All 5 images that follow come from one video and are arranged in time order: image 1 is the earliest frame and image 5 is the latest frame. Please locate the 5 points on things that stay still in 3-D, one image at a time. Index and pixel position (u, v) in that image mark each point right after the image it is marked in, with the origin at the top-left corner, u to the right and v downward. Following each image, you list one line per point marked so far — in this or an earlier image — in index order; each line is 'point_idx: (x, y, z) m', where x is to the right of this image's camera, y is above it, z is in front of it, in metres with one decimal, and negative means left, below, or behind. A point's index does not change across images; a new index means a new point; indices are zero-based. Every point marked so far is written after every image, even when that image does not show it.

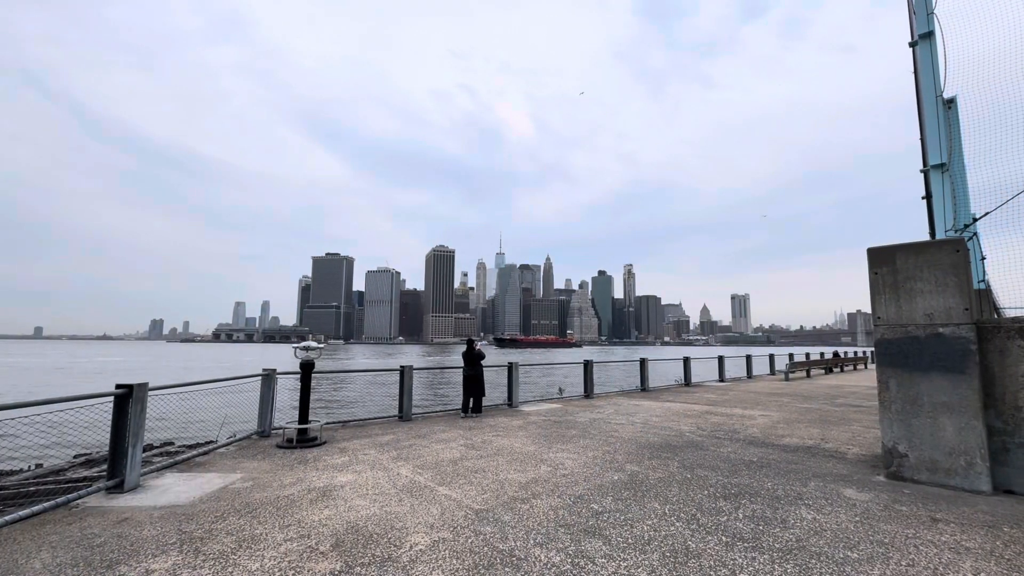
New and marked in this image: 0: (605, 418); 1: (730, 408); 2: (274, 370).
0: (+2.0, -2.8, +10.1) m
1: (+5.5, -3.0, +11.8) m
2: (-4.1, -1.4, +8.0) m
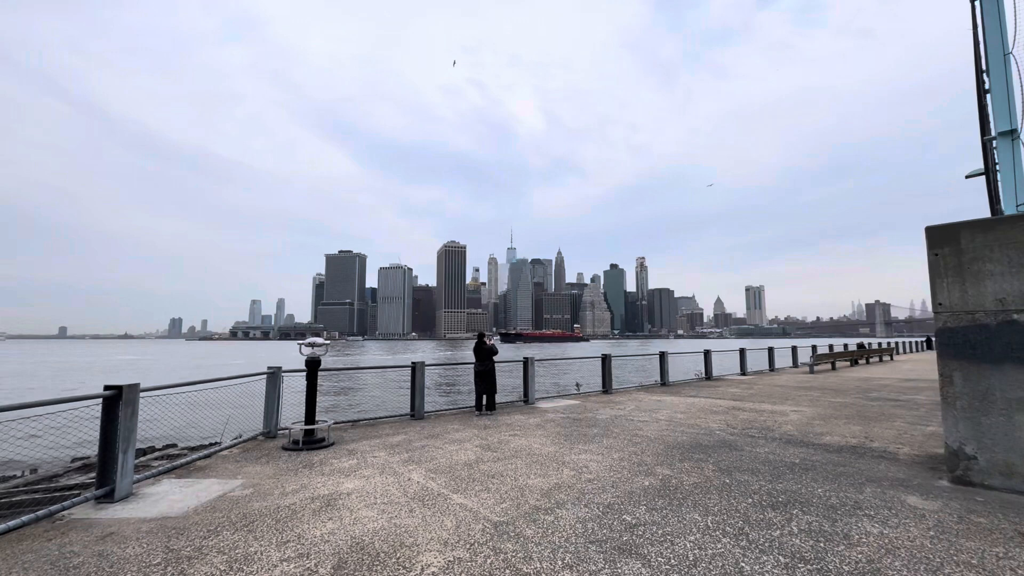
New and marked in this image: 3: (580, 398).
0: (+2.3, -2.6, +9.6) m
1: (+5.9, -2.7, +11.2) m
2: (-3.8, -1.3, +7.7) m
3: (+1.8, -2.8, +12.1) m
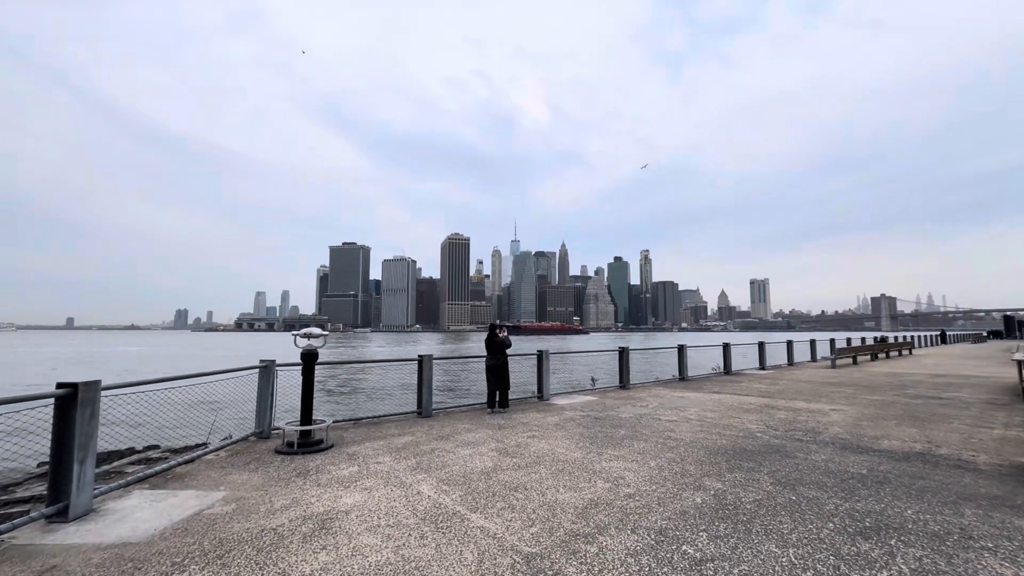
0: (+2.6, -2.3, +8.8) m
1: (+6.1, -2.5, +10.4) m
2: (-3.5, -1.1, +6.9) m
3: (+2.1, -2.5, +11.3) m
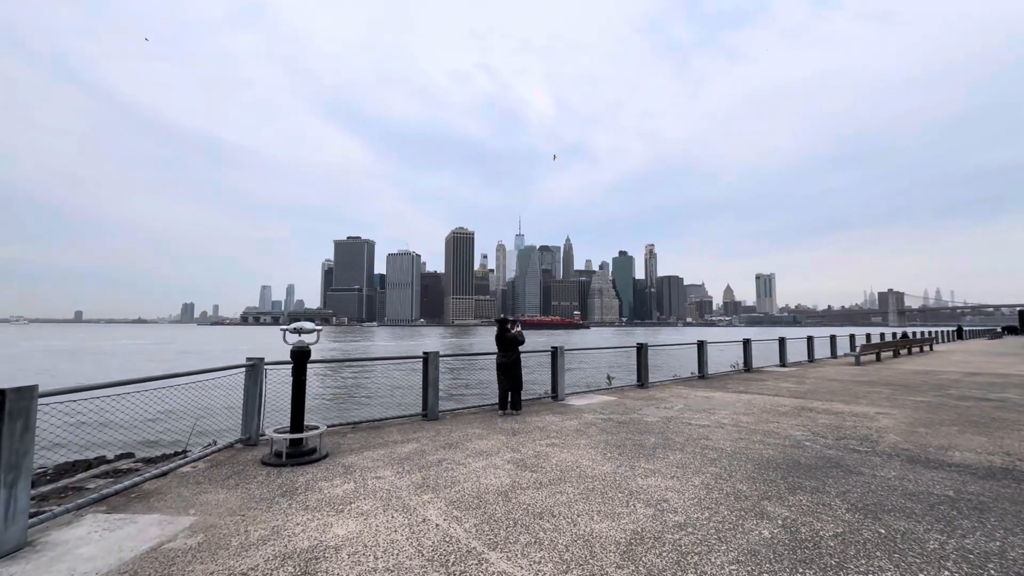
0: (+2.9, -2.2, +8.0) m
1: (+6.4, -2.3, +9.6) m
2: (-3.3, -0.9, +6.2) m
3: (+2.3, -2.4, +10.5) m
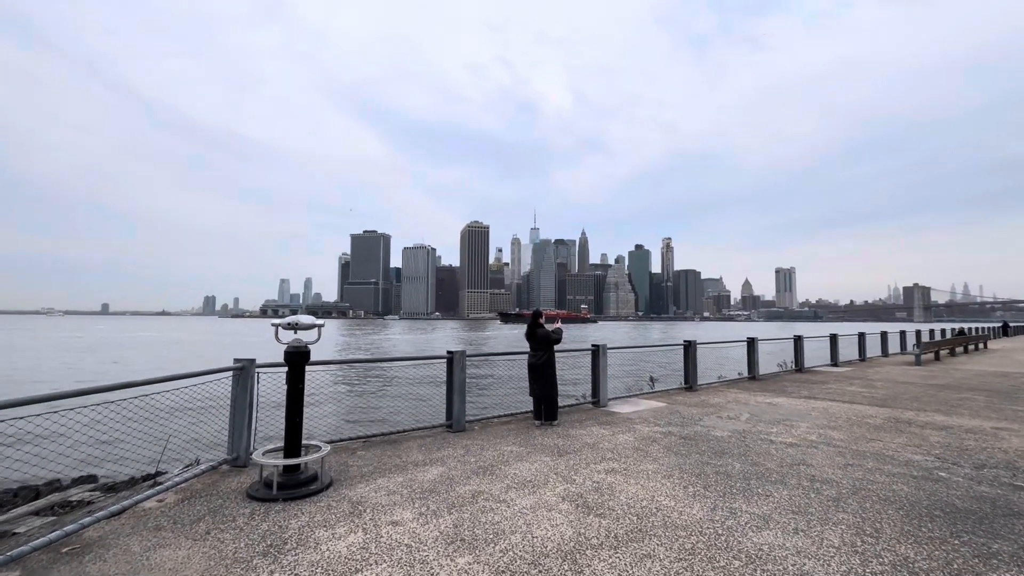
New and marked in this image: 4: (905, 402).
0: (+3.4, -2.0, +6.7) m
1: (+7.0, -2.1, +8.1) m
2: (-2.8, -0.8, +5.0) m
3: (+3.0, -2.2, +9.2) m
4: (+7.6, -2.2, +9.1) m
